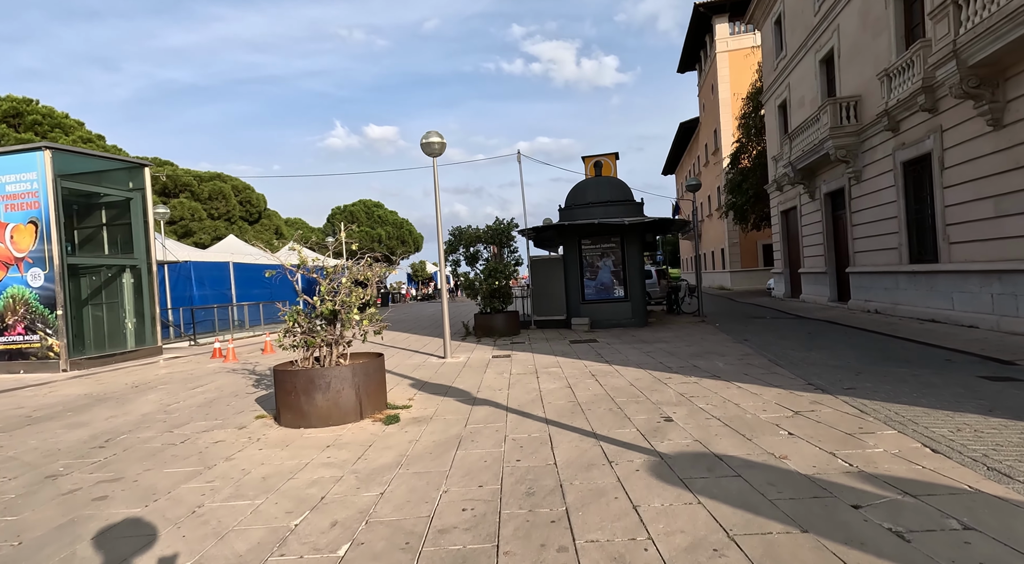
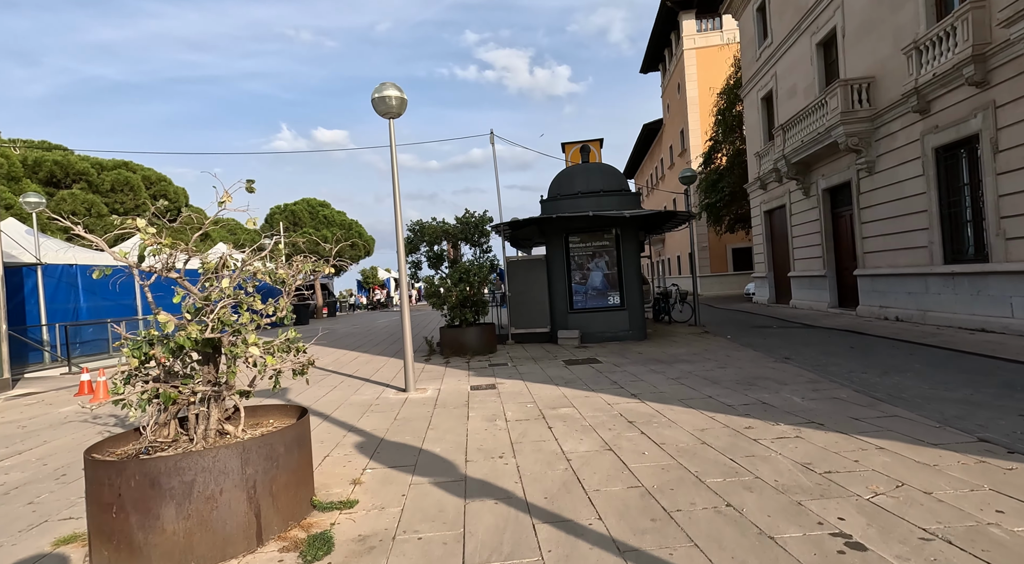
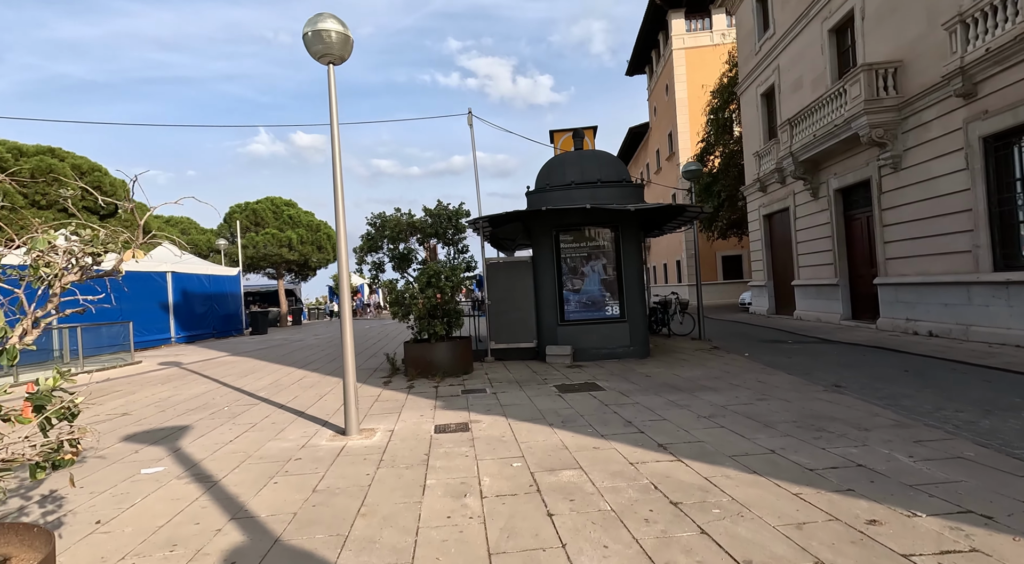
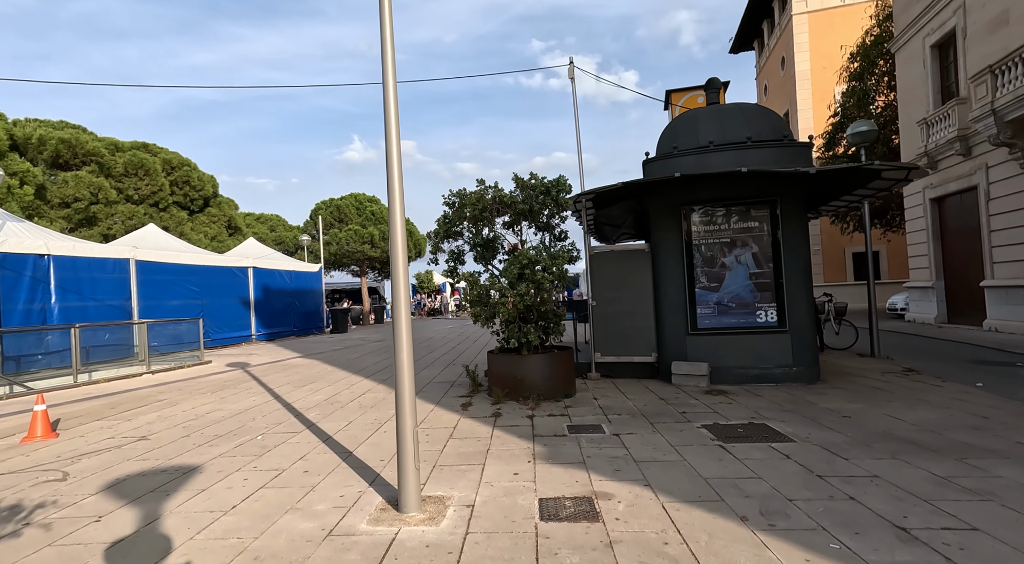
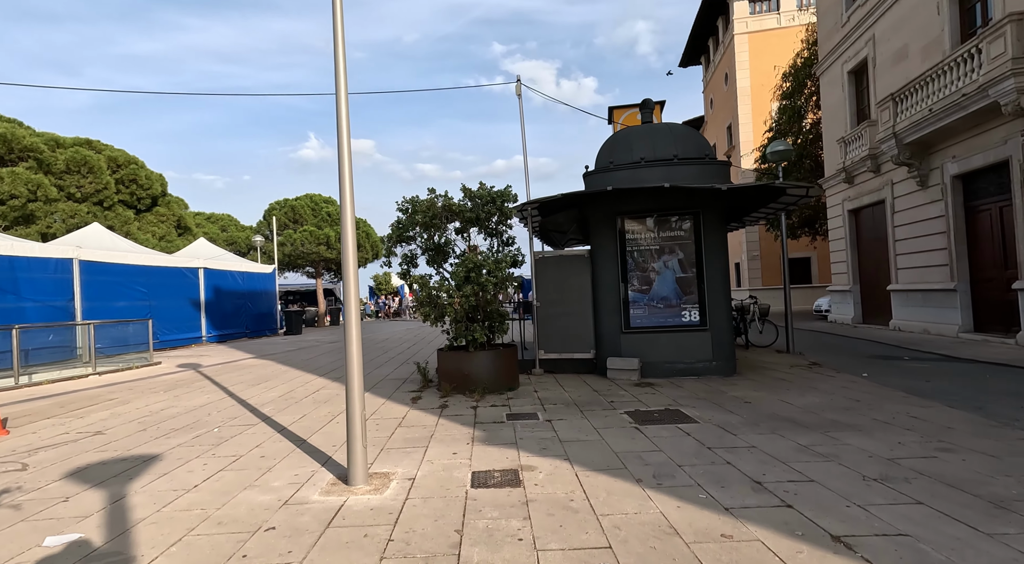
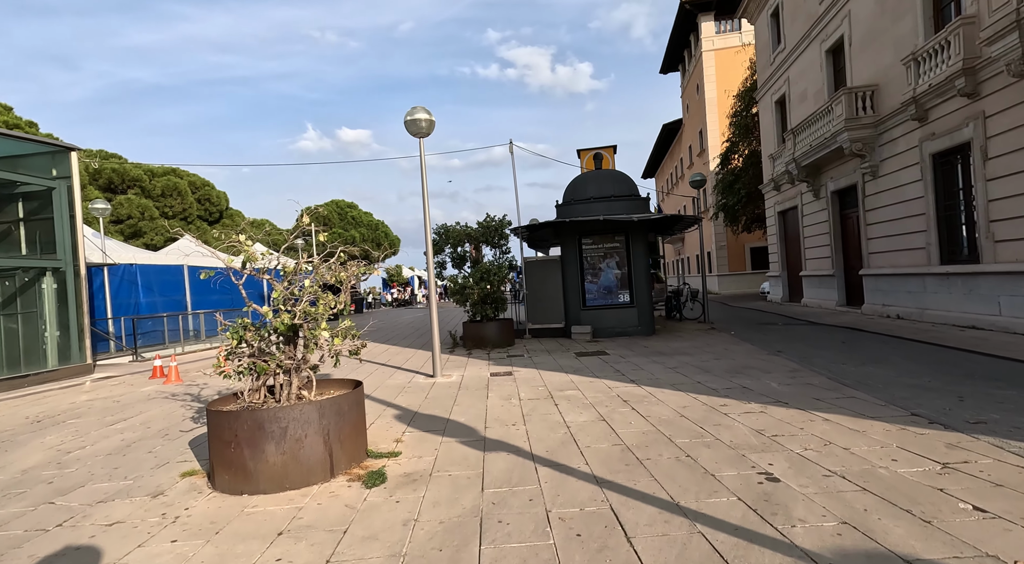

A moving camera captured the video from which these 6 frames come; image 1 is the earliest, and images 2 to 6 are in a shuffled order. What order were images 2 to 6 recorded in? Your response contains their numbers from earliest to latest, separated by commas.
6, 2, 3, 5, 4
